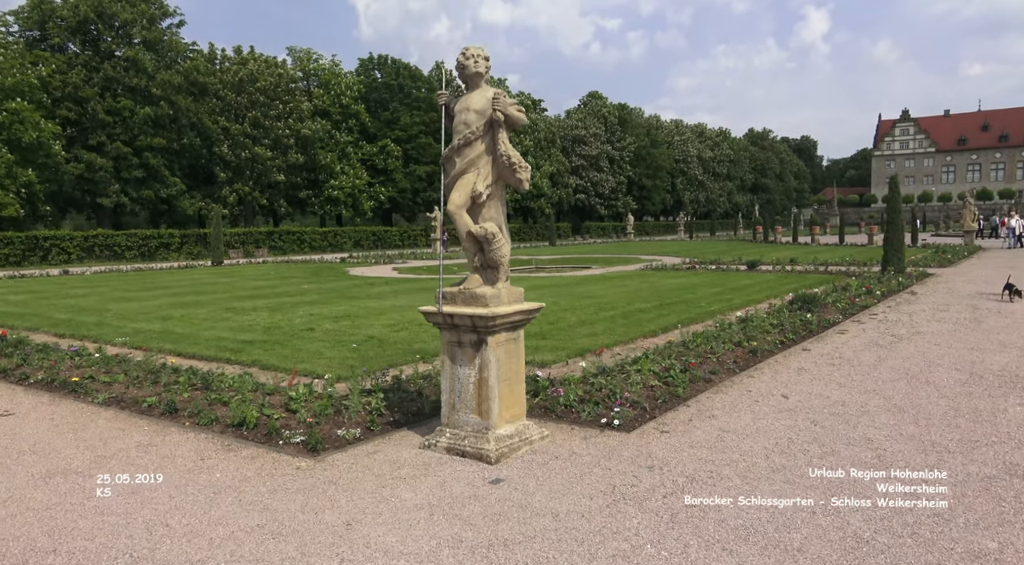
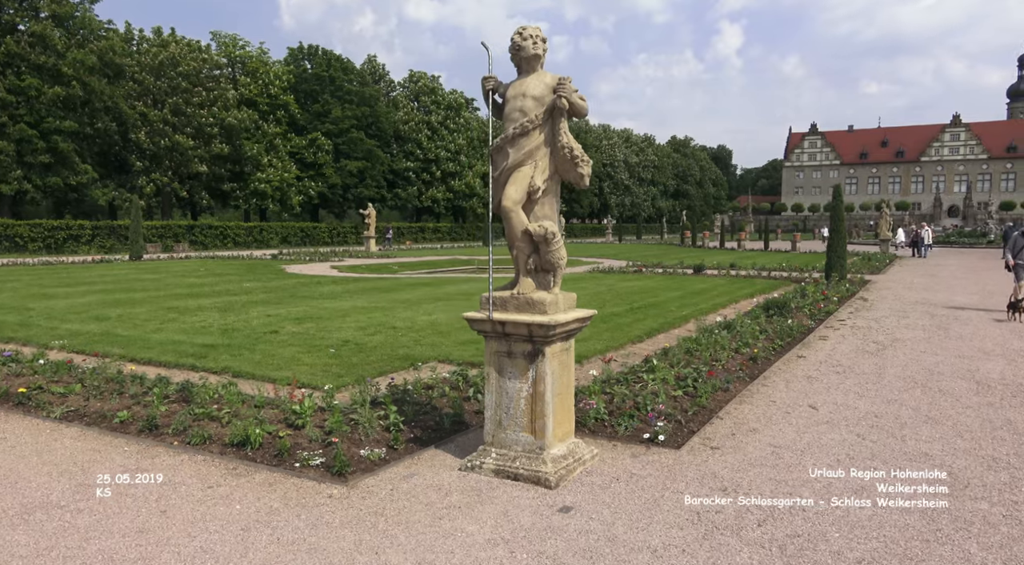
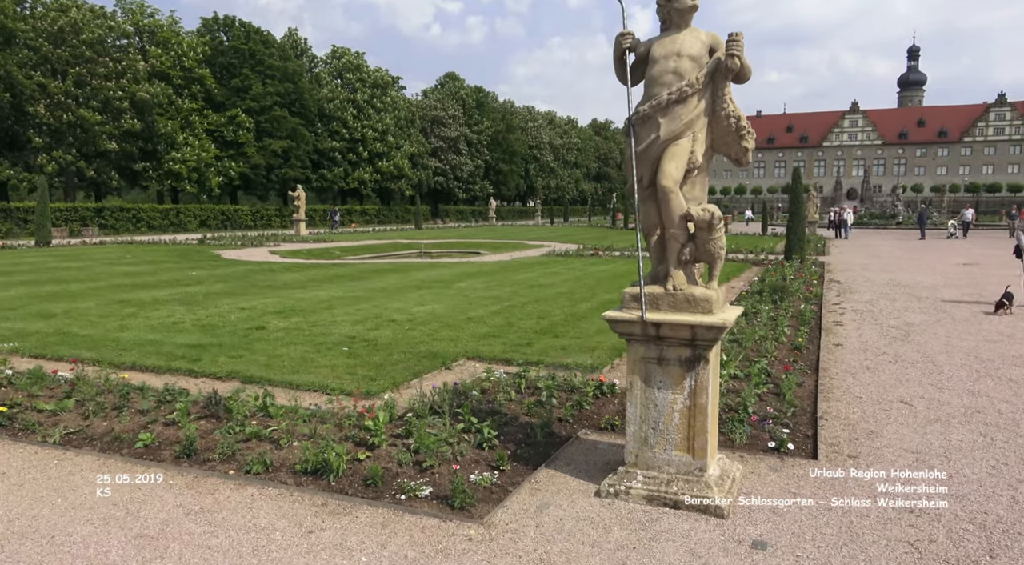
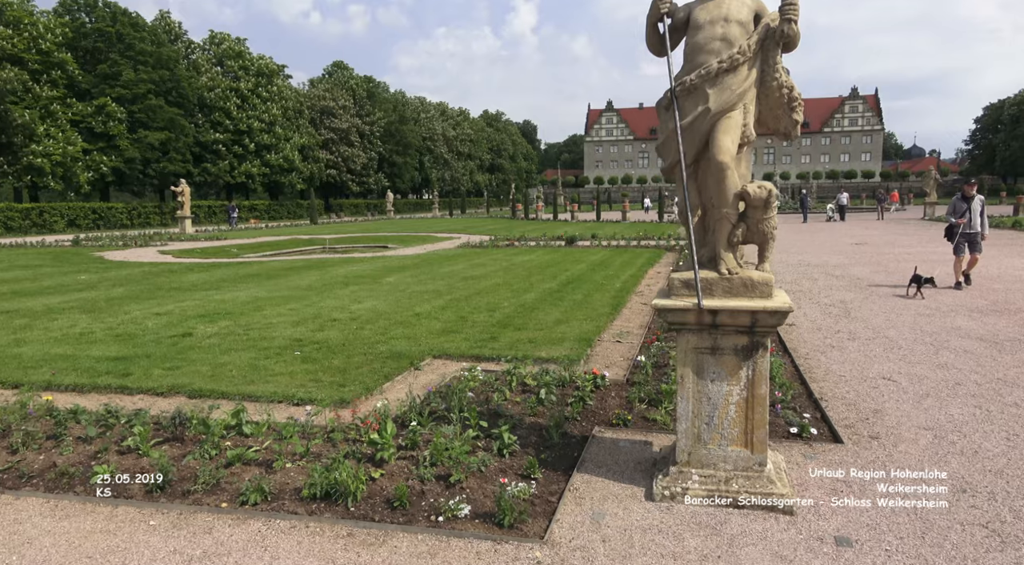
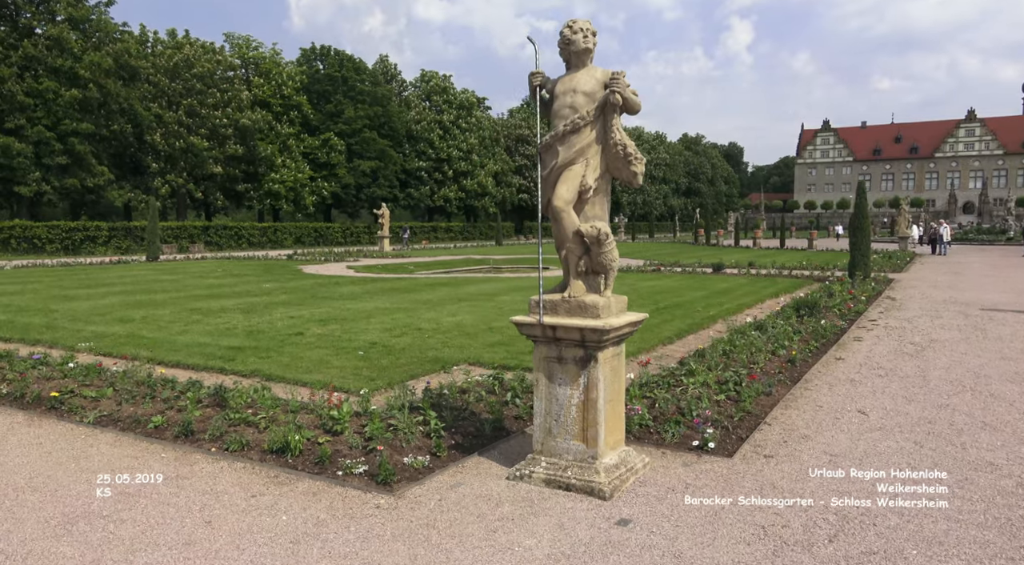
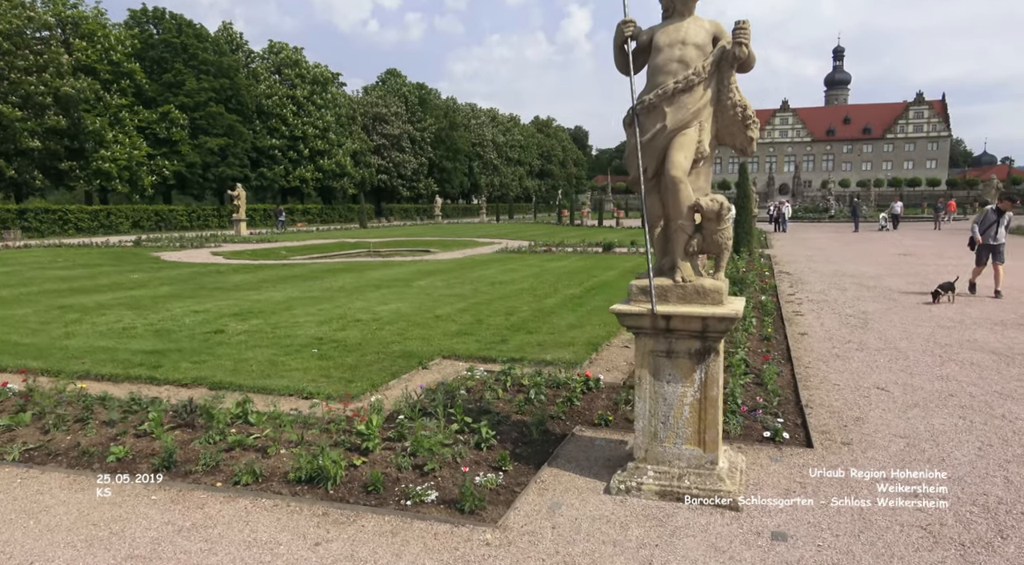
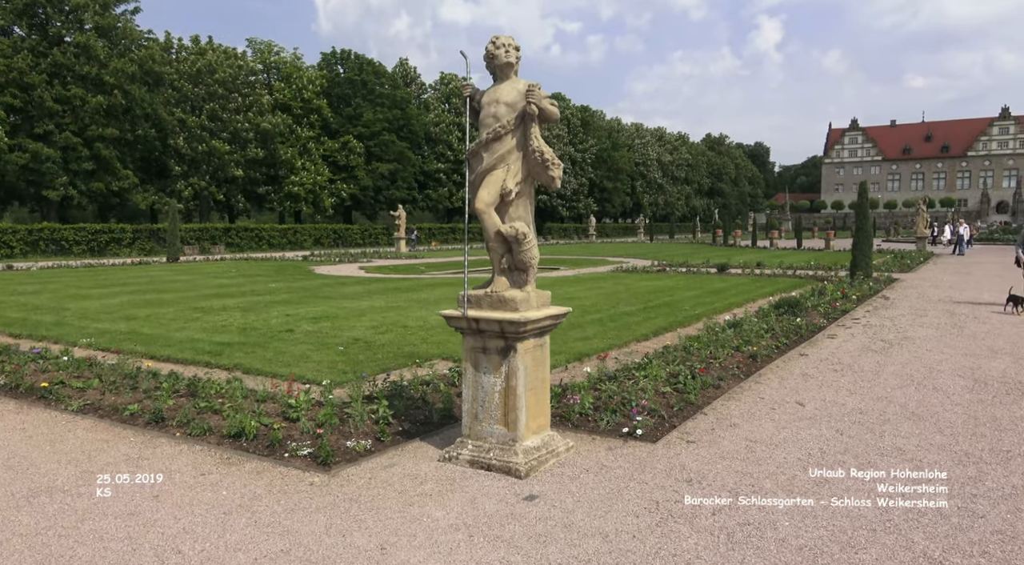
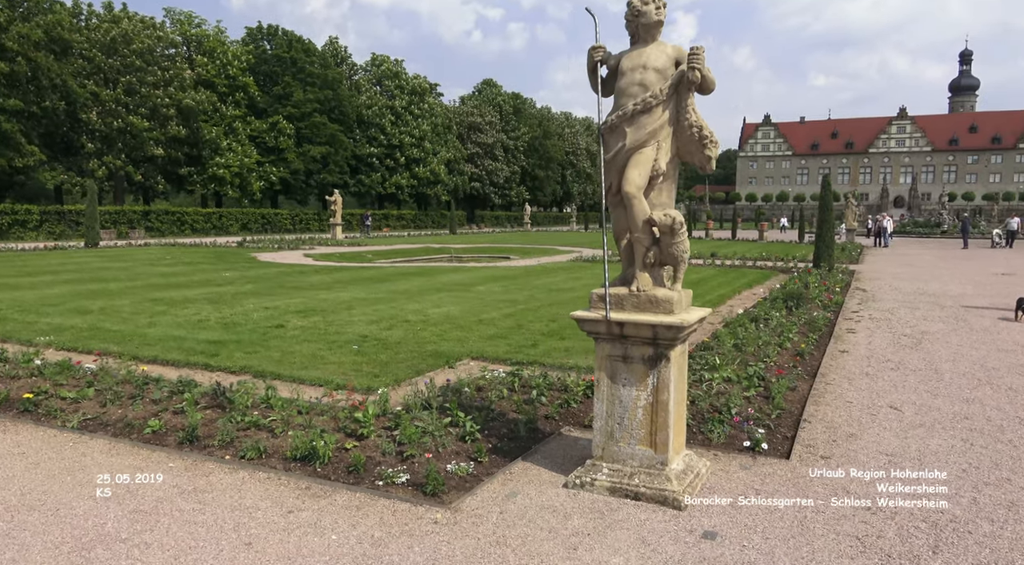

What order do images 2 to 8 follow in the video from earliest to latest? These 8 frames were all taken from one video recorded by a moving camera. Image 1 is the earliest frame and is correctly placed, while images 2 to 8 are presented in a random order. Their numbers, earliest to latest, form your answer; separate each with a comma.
7, 2, 5, 8, 3, 6, 4
